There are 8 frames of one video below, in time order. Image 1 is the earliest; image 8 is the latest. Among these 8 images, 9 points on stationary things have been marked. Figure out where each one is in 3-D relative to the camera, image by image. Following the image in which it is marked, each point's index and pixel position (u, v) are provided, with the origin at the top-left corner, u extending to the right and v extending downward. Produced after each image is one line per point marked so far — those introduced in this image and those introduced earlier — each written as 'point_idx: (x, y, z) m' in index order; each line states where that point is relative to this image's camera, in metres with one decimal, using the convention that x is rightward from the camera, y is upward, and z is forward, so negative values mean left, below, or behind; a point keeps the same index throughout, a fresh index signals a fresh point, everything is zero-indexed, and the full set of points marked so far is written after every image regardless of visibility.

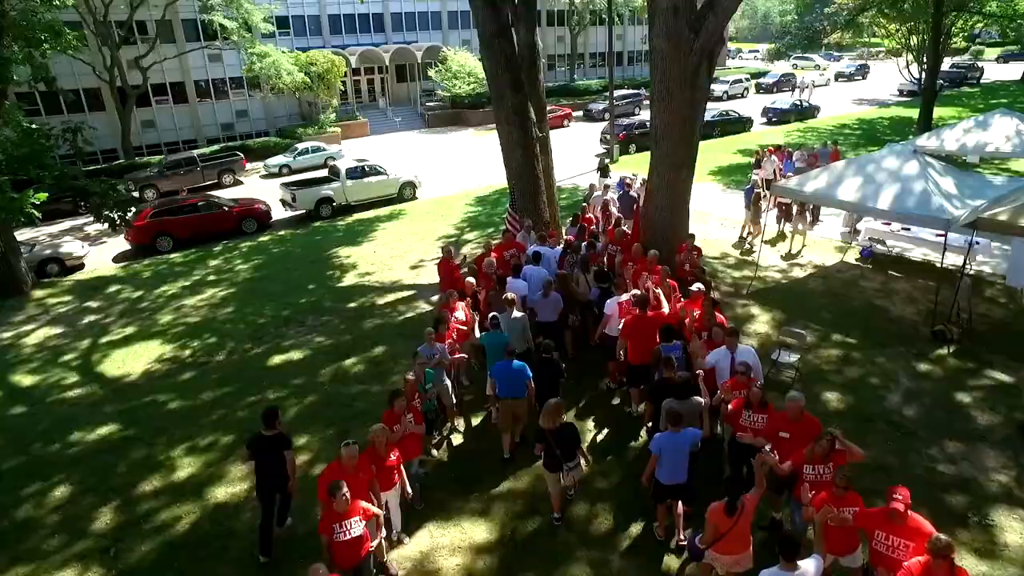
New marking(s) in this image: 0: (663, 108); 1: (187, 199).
0: (+3.0, +3.7, +9.7) m
1: (-12.9, +3.6, +19.0) m
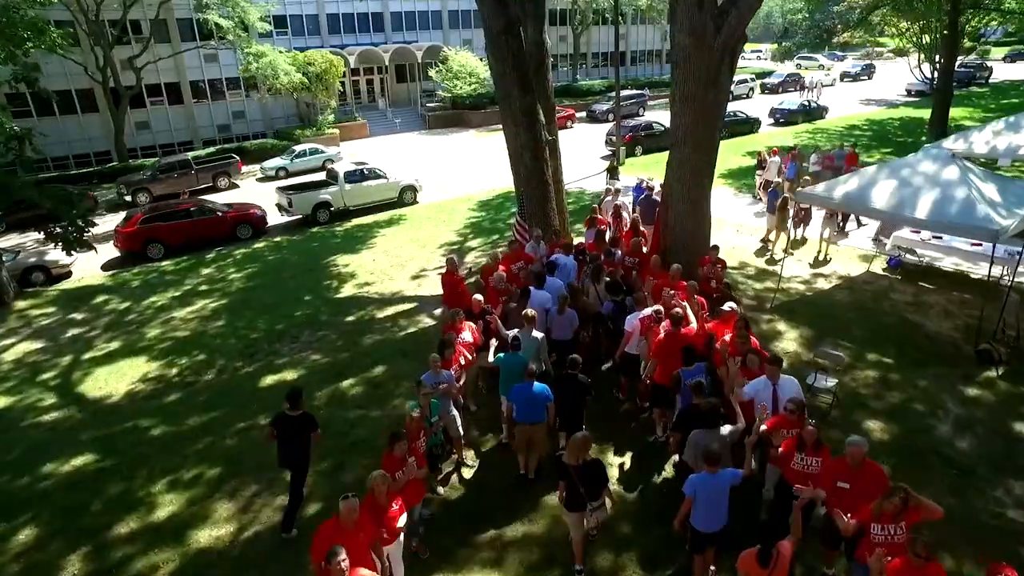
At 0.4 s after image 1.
0: (+3.2, +3.4, +9.0) m
1: (-12.8, +3.2, +18.3) m
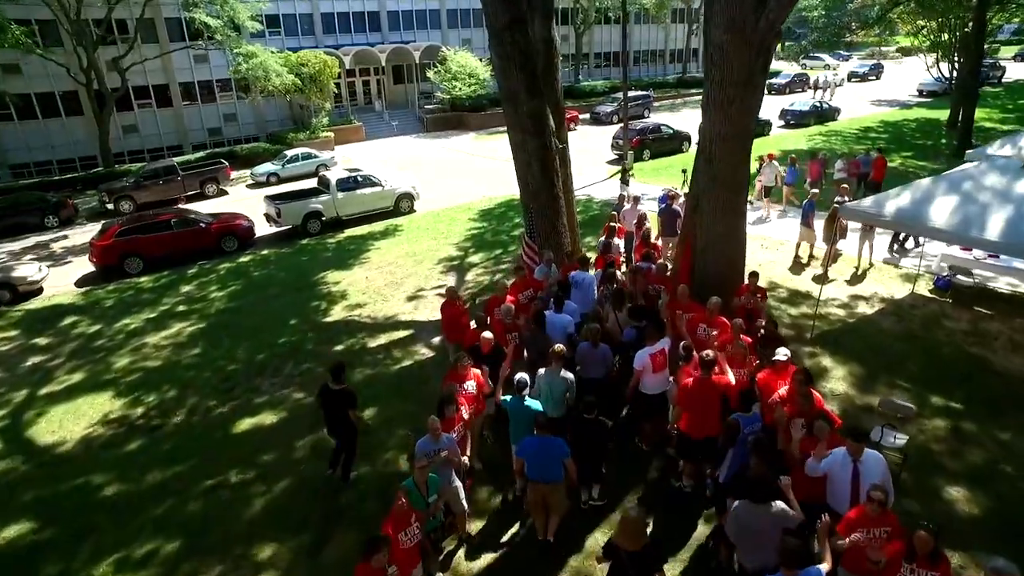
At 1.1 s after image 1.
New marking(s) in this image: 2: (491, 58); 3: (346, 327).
0: (+3.4, +2.8, +7.9) m
1: (-12.6, +2.6, +17.1) m
2: (-0.4, +4.7, +9.7) m
3: (-4.1, -1.0, +11.7) m
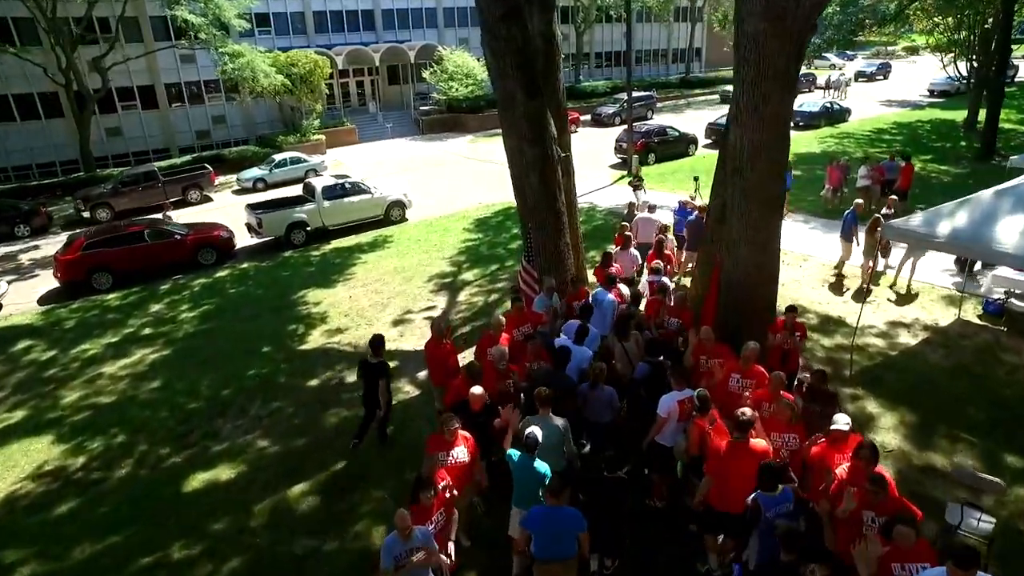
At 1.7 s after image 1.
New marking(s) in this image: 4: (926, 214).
0: (+3.3, +2.3, +6.7) m
1: (-12.7, +2.1, +15.9) m
2: (-0.5, +4.2, +8.5) m
3: (-4.1, -1.5, +10.5) m
4: (+6.9, +1.2, +8.0) m
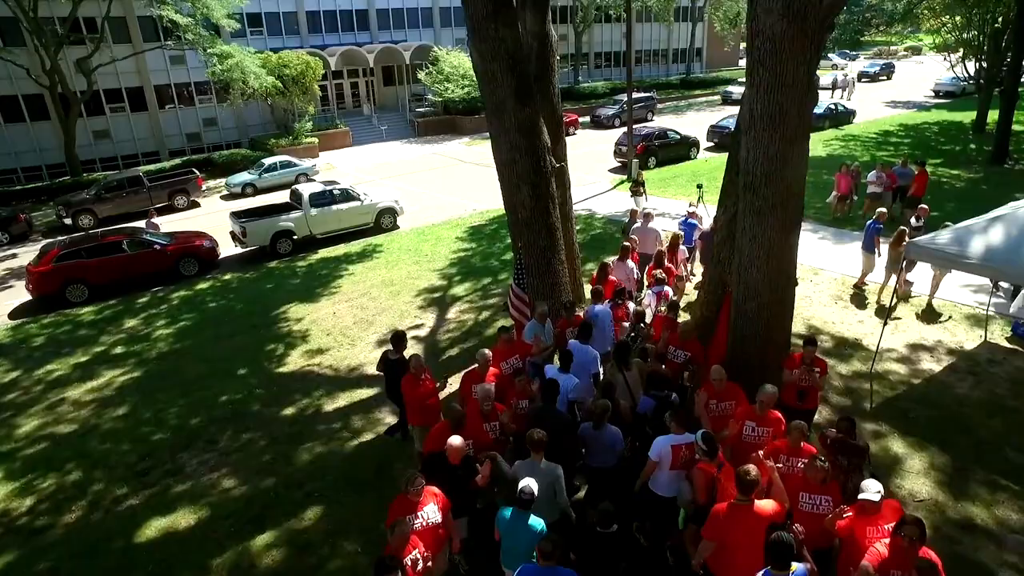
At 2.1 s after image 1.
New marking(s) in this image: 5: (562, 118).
0: (+3.1, +1.9, +5.9) m
1: (-12.9, +1.7, +15.1) m
2: (-0.7, +3.8, +7.8) m
3: (-4.3, -1.9, +9.7) m
4: (+6.7, +0.9, +7.3) m
5: (+1.0, +3.4, +9.4) m
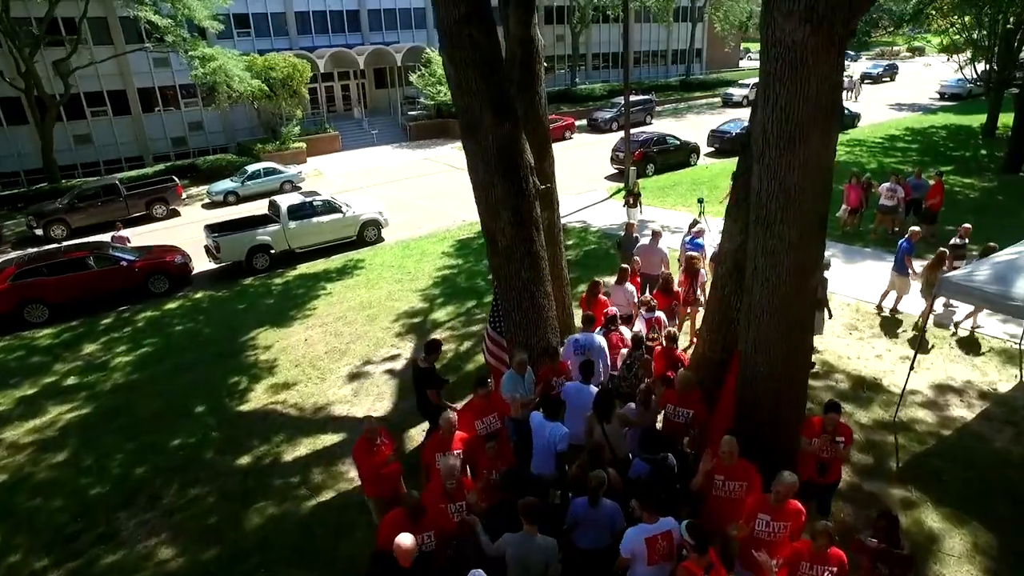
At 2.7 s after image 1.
0: (+2.8, +1.3, +5.0) m
1: (-13.2, +1.1, +14.2) m
2: (-1.0, +3.2, +6.9) m
3: (-4.6, -2.5, +8.8) m
4: (+6.4, +0.3, +6.4) m
5: (+0.7, +2.8, +8.5) m
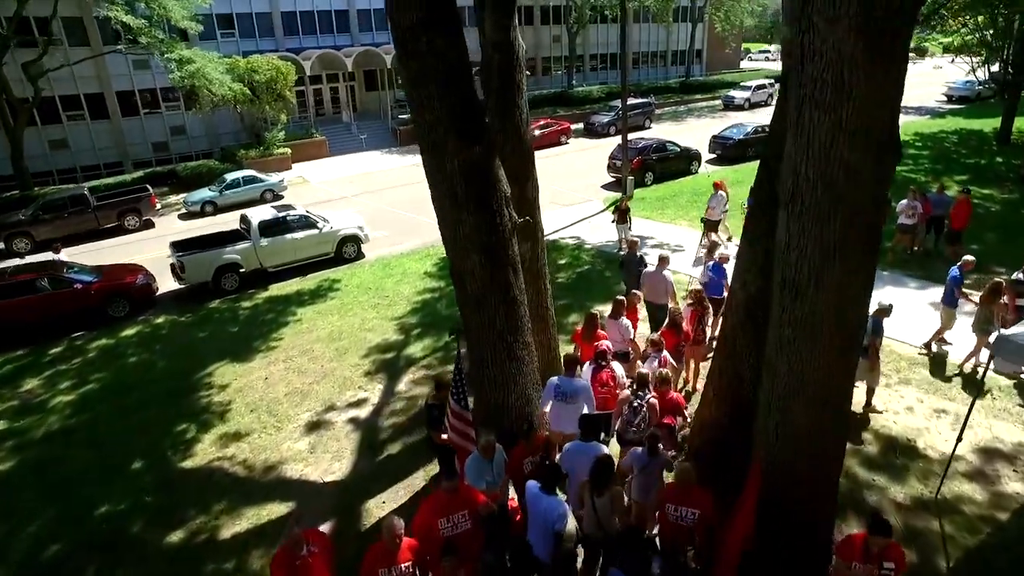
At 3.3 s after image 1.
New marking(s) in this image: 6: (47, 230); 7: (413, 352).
0: (+2.4, +0.7, +3.9) m
1: (-13.6, +0.4, +13.1) m
2: (-1.3, +2.5, +5.7) m
3: (-5.0, -3.2, +7.7) m
4: (+6.1, -0.4, +5.2) m
5: (+0.3, +2.1, +7.4) m
6: (-18.9, +2.4, +19.5) m
7: (-2.1, -1.4, +10.3) m
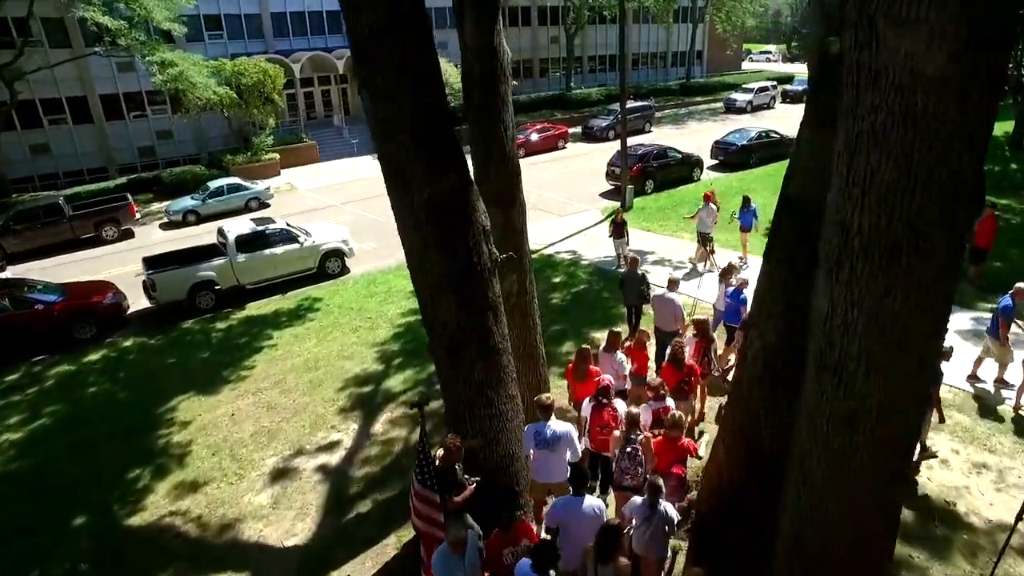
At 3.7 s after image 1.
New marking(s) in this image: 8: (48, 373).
0: (+2.2, +0.1, +3.1) m
1: (-13.8, -0.1, +12.2) m
2: (-1.6, +2.0, +4.9) m
3: (-5.2, -3.7, +6.8) m
4: (+5.9, -0.9, +4.4) m
5: (+0.1, +1.6, +6.5) m
6: (-19.2, +1.8, +18.6) m
7: (-2.3, -1.9, +9.4) m
8: (-11.3, -2.1, +11.6) m
